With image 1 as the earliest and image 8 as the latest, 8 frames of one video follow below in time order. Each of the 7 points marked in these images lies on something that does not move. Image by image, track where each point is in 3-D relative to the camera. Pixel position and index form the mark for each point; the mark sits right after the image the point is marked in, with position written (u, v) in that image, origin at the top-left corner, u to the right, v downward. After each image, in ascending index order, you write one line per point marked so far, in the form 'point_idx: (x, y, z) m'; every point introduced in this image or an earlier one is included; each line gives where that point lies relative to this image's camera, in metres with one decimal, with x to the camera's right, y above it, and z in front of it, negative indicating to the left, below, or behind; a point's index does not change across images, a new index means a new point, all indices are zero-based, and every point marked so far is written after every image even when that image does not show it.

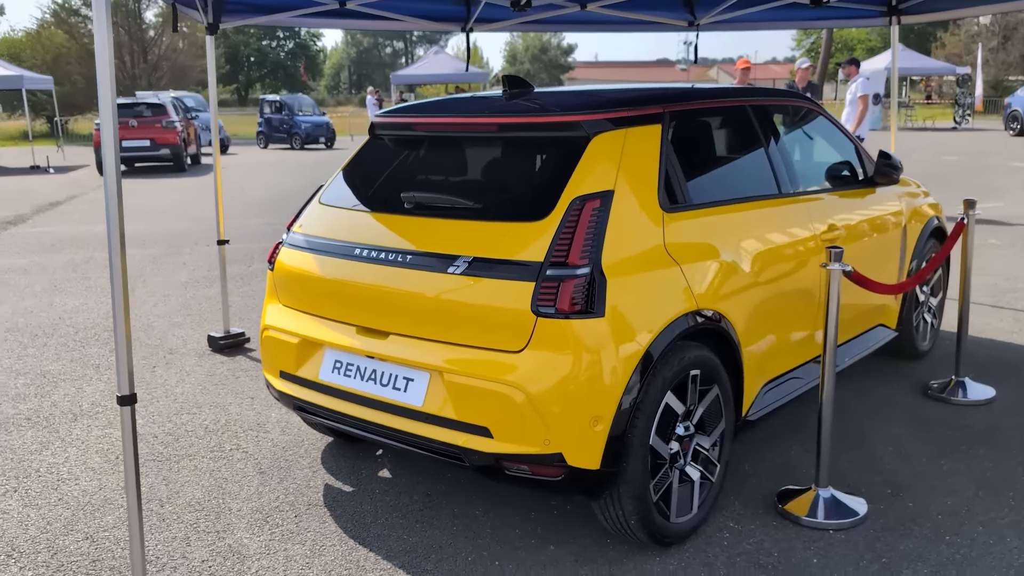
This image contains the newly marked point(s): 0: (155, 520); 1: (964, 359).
0: (-1.3, -0.9, +3.4) m
1: (+2.2, -0.3, +4.5) m
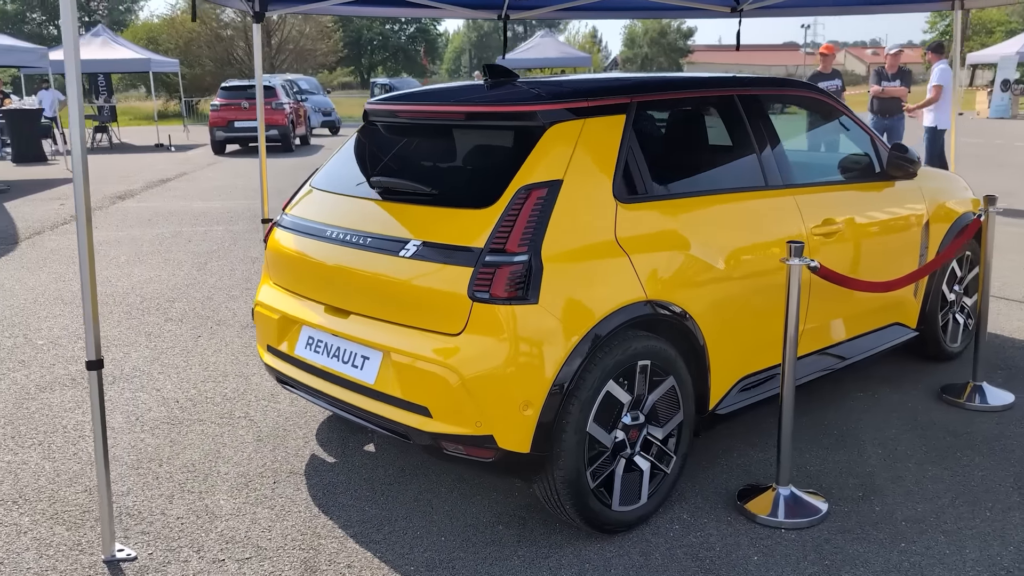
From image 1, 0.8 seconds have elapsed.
0: (-1.4, -0.8, +3.7) m
1: (+2.2, -0.3, +4.3) m
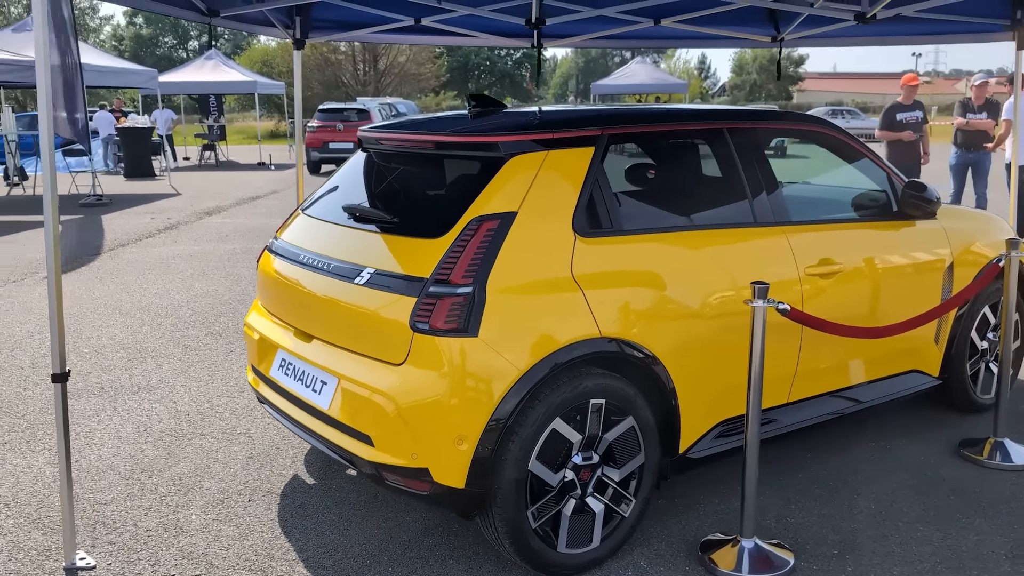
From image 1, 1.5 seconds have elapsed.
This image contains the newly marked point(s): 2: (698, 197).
0: (-1.6, -0.8, +3.8) m
1: (+2.1, -0.6, +4.0) m
2: (+0.7, +0.3, +3.5) m
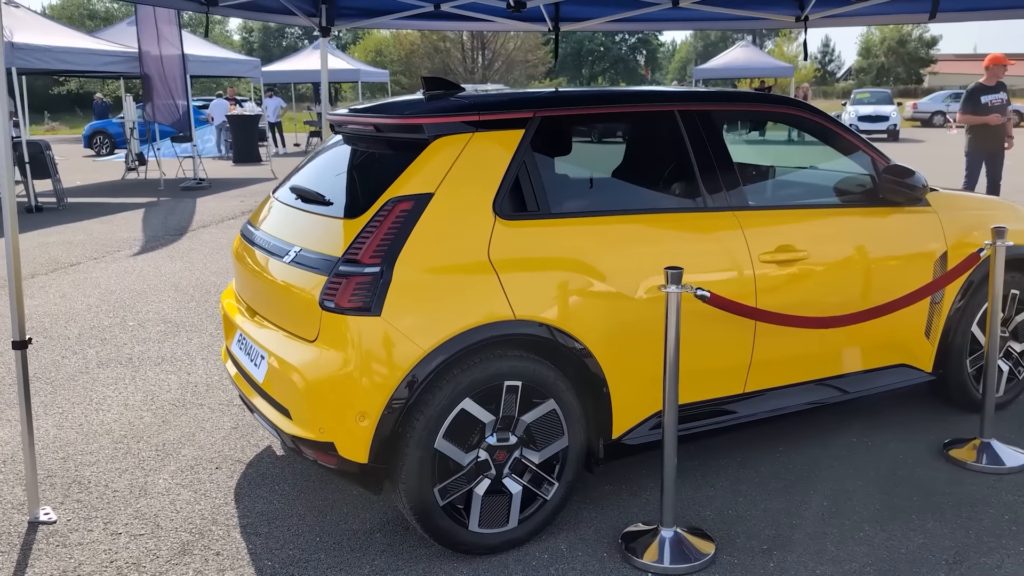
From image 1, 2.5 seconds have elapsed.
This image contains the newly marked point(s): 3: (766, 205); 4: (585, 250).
0: (-1.7, -0.7, +4.0) m
1: (+2.0, -0.5, +3.7) m
2: (+0.5, +0.4, +3.4) m
3: (+1.0, +0.3, +3.6) m
4: (+0.3, +0.1, +3.2) m
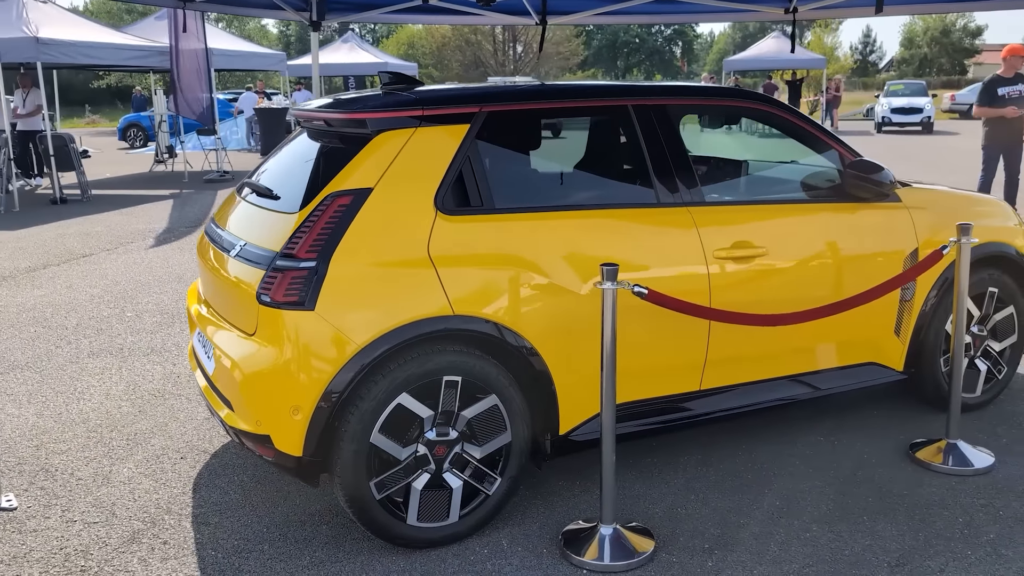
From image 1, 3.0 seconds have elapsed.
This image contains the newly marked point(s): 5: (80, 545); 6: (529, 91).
0: (-1.9, -0.7, +4.1) m
1: (+1.8, -0.5, +3.7) m
2: (+0.3, +0.4, +3.4) m
3: (+0.8, +0.3, +3.6) m
4: (+0.1, +0.1, +3.2) m
5: (-1.5, -0.9, +3.2) m
6: (+0.1, +0.7, +3.4) m
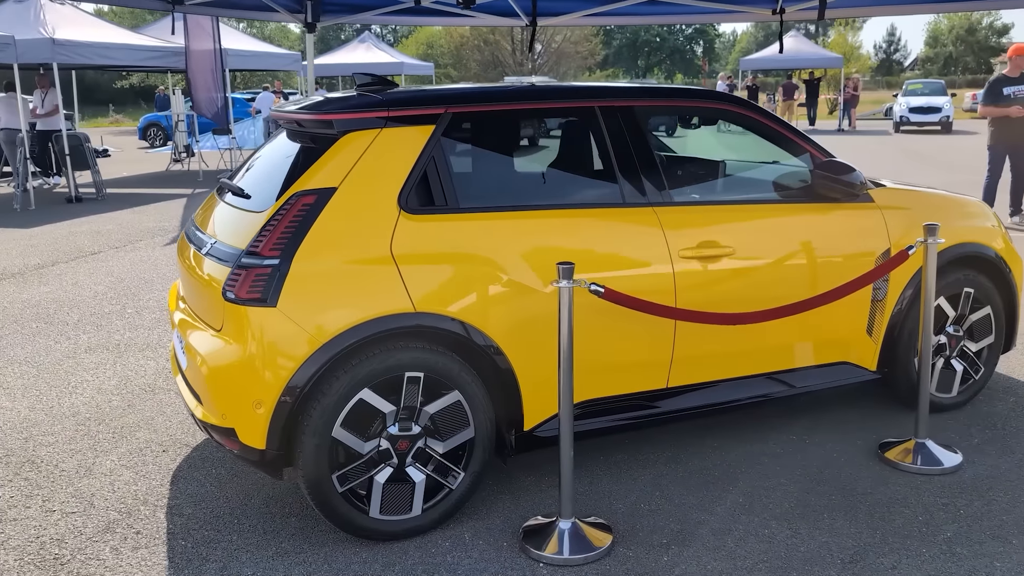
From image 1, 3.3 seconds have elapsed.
0: (-2.0, -0.7, +4.2) m
1: (+1.7, -0.5, +3.7) m
2: (+0.2, +0.4, +3.5) m
3: (+0.7, +0.3, +3.6) m
4: (-0.1, +0.2, +3.2) m
5: (-1.6, -0.9, +3.3) m
6: (0.0, +0.7, +3.4) m
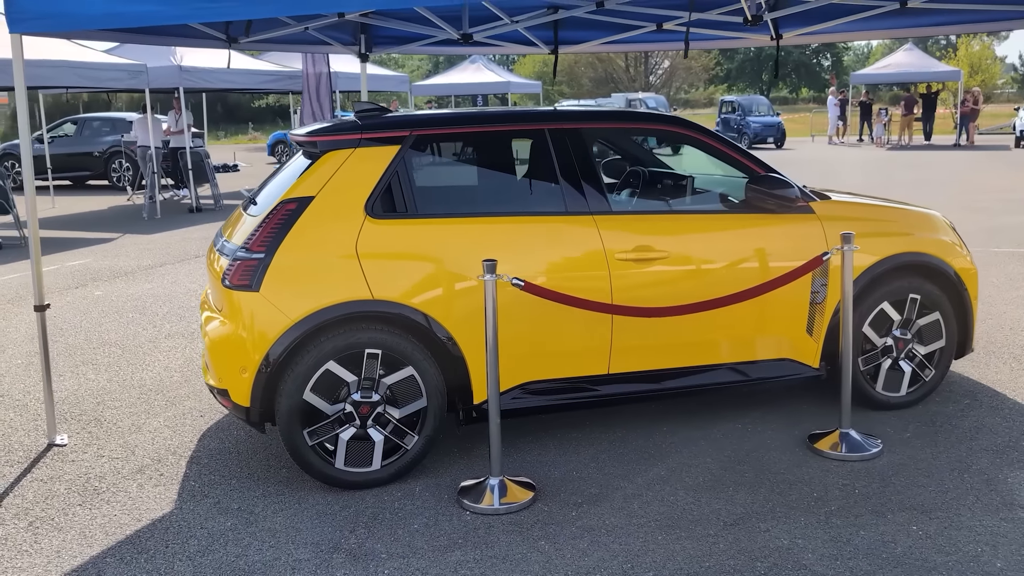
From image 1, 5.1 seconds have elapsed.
0: (-2.1, -0.6, +5.1) m
1: (+1.5, -0.5, +4.0) m
2: (0.0, +0.4, +4.0) m
3: (+0.6, +0.3, +4.1) m
4: (-0.3, +0.2, +3.8) m
5: (-1.8, -0.8, +4.1) m
6: (-0.2, +0.7, +4.0) m
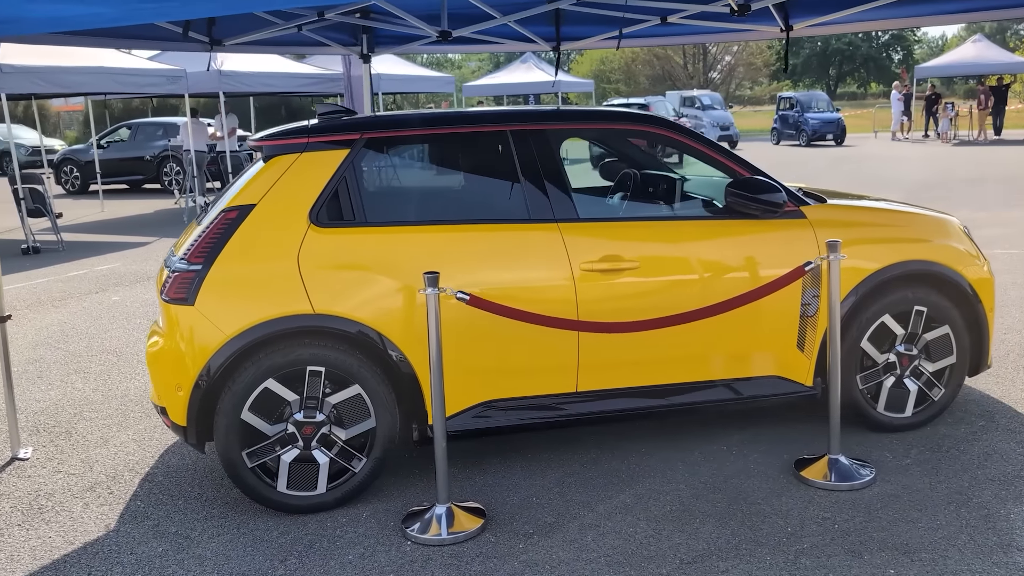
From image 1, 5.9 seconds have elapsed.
0: (-2.1, -0.7, +5.0) m
1: (+1.3, -0.6, +3.7) m
2: (-0.2, +0.4, +3.8) m
3: (+0.4, +0.3, +3.8) m
4: (-0.5, +0.1, +3.6) m
5: (-2.0, -0.9, +4.0) m
6: (-0.4, +0.7, +3.8) m
